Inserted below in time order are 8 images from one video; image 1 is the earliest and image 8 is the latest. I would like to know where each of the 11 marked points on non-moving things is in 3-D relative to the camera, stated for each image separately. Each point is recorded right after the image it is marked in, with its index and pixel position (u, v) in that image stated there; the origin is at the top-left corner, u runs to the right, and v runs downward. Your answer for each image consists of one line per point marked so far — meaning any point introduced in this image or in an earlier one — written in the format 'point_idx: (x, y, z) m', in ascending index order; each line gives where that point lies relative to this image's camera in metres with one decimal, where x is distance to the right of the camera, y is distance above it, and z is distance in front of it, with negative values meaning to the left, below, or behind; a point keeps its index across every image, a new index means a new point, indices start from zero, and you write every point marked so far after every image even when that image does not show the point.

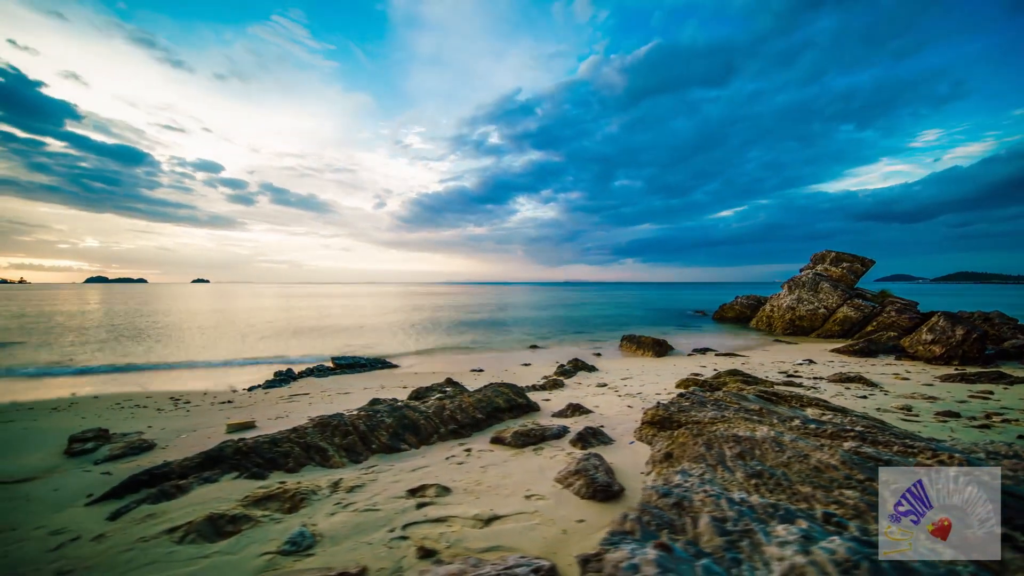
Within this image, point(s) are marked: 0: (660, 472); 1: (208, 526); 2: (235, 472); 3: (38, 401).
0: (+2.4, -2.9, +5.2) m
1: (-3.9, -3.1, +4.3) m
2: (-4.7, -3.1, +5.6) m
3: (-16.9, -4.0, +11.7) m
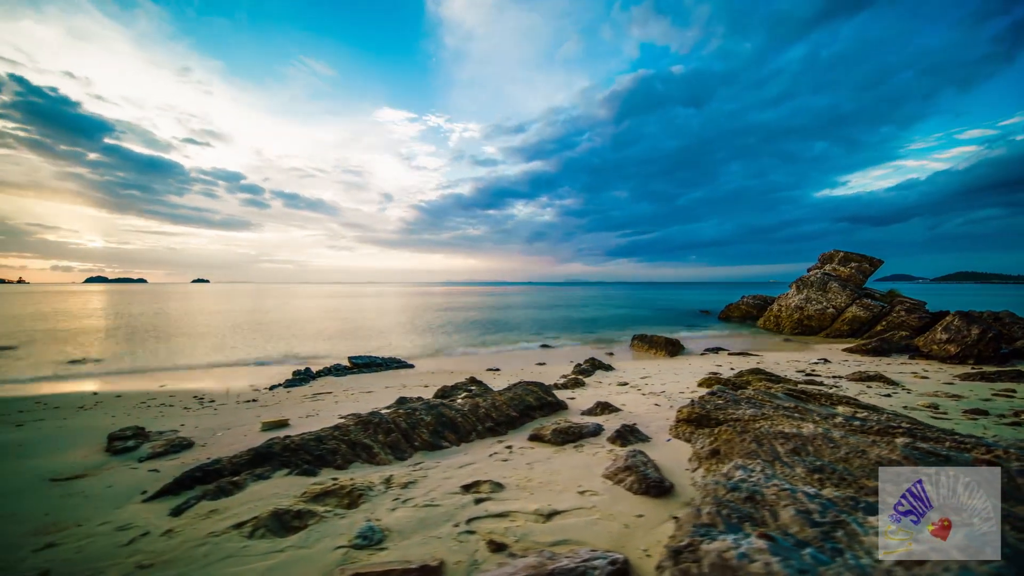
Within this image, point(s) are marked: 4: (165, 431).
0: (+3.2, -2.9, +5.3) m
1: (-3.1, -3.1, +4.4) m
2: (-3.9, -3.1, +5.7) m
3: (-16.0, -4.0, +11.8) m
4: (-8.5, -3.5, +8.1) m
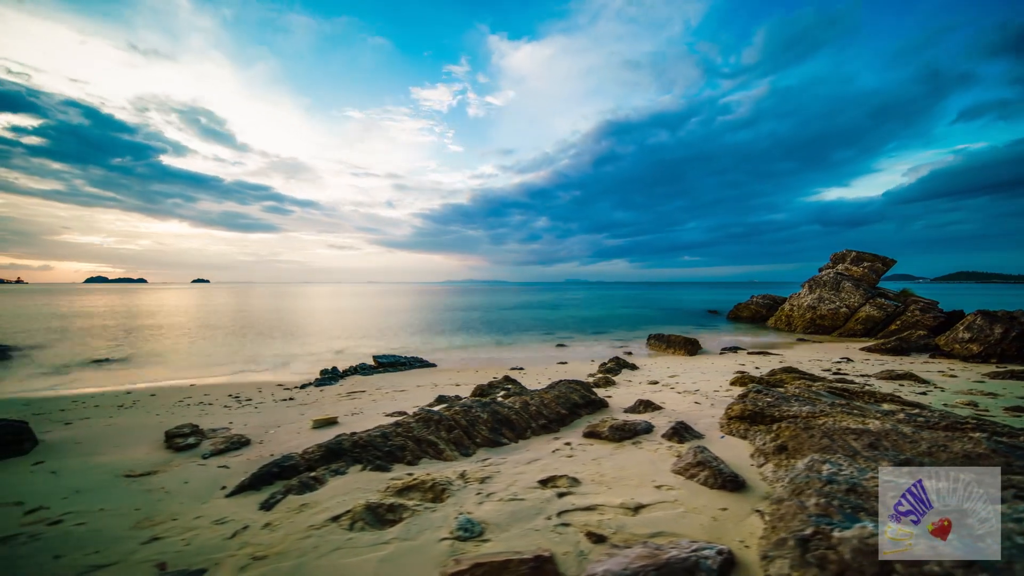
0: (+4.4, -2.9, +5.4) m
1: (-1.9, -3.1, +4.5) m
2: (-2.7, -3.1, +5.8) m
3: (-14.8, -4.0, +11.9) m
4: (-7.3, -3.5, +8.2) m
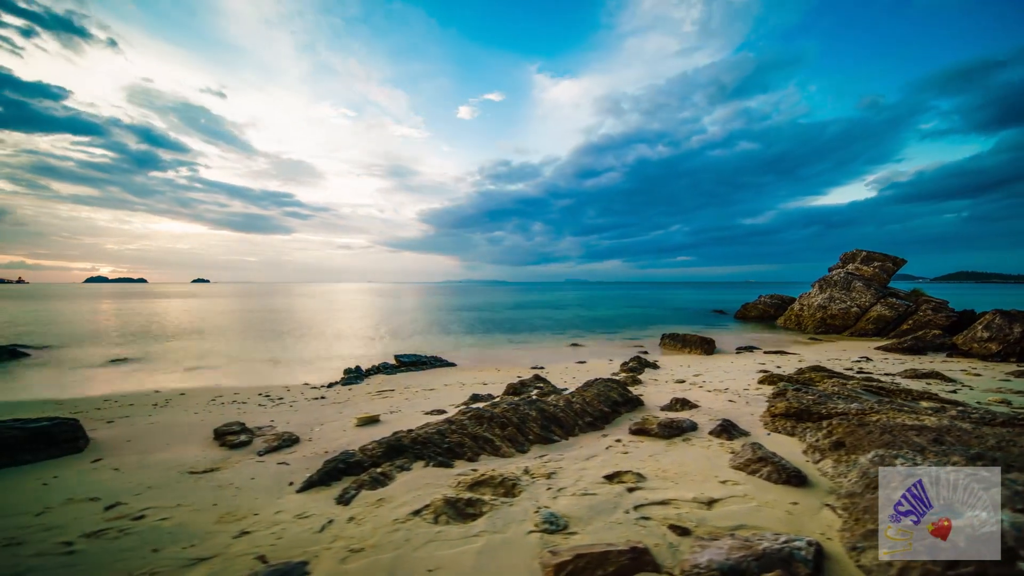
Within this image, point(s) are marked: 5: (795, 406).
0: (+5.5, -2.8, +5.5) m
1: (-0.8, -3.1, +4.6) m
2: (-1.6, -3.1, +5.9) m
3: (-13.8, -4.0, +12.0) m
4: (-6.2, -3.5, +8.3) m
5: (+6.4, -2.7, +7.5) m
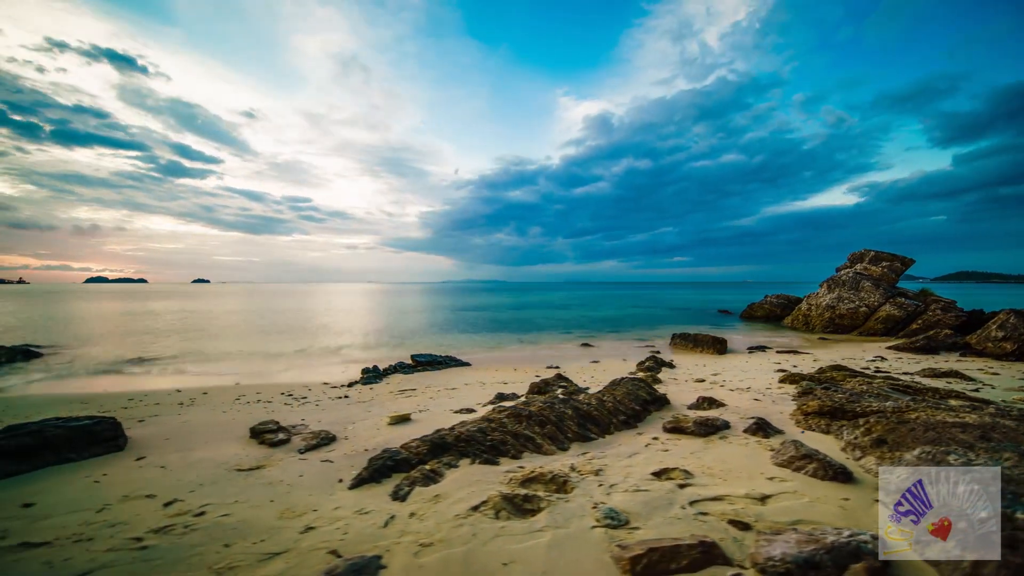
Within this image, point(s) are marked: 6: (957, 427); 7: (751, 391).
0: (+6.3, -2.8, +5.5) m
1: (0.0, -3.1, +4.6) m
2: (-0.8, -3.1, +5.9) m
3: (-13.0, -4.0, +12.0) m
4: (-5.4, -3.5, +8.3) m
5: (+7.3, -2.7, +7.6) m
6: (+7.4, -2.3, +5.5) m
7: (+7.9, -3.4, +10.8) m
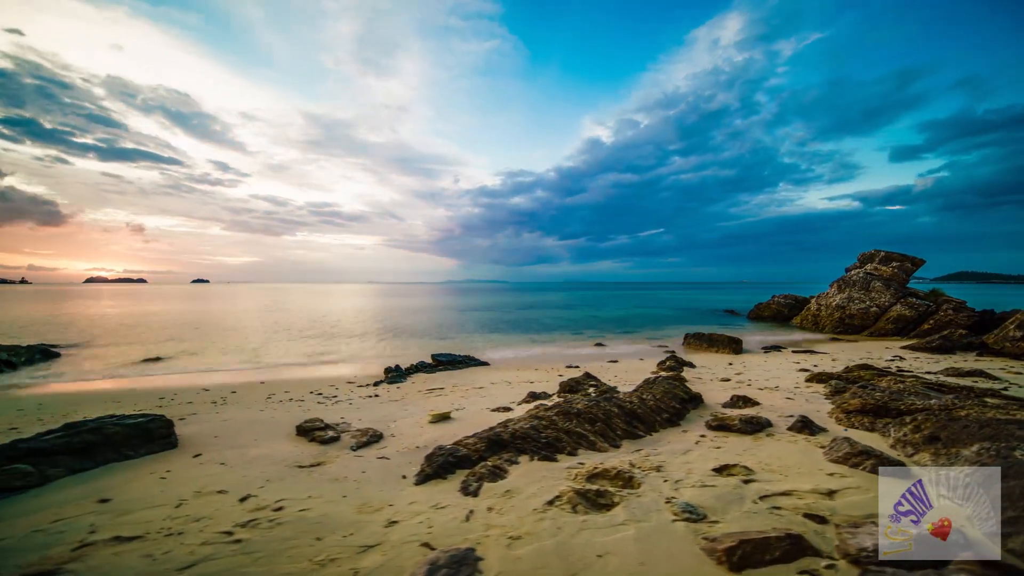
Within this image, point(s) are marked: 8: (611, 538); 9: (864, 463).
0: (+7.3, -2.8, +5.6) m
1: (+1.0, -3.0, +4.7) m
2: (+0.3, -3.0, +6.0) m
3: (-11.9, -4.0, +12.1) m
4: (-4.3, -3.5, +8.4) m
5: (+8.3, -2.7, +7.7) m
6: (+8.4, -2.3, +5.6) m
7: (+8.9, -3.4, +10.9) m
8: (+1.2, -3.1, +4.0) m
9: (+6.0, -3.0, +5.6) m
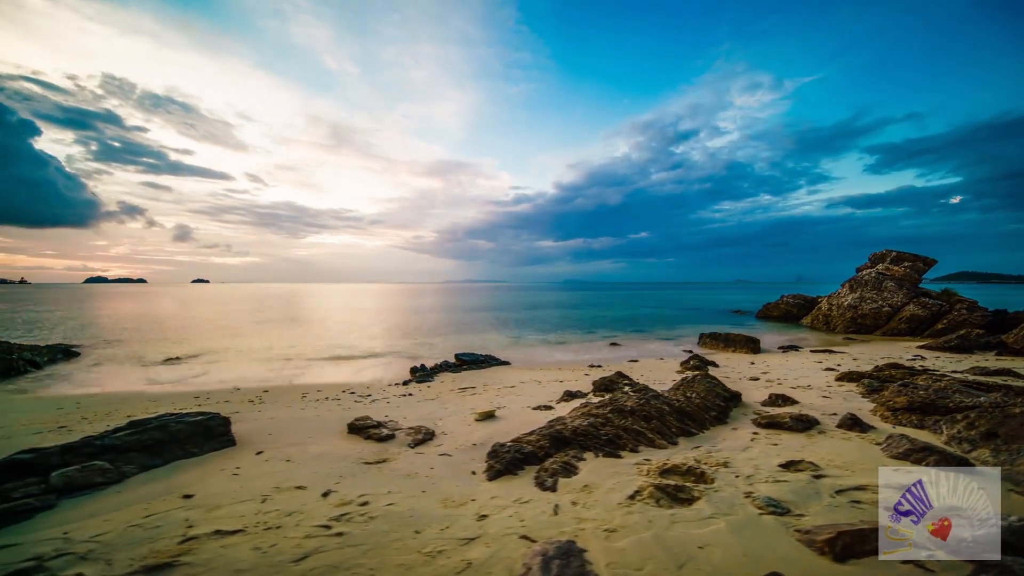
0: (+8.5, -2.8, +5.8) m
1: (+2.3, -3.0, +4.8) m
2: (+1.5, -3.0, +6.1) m
3: (-10.7, -4.0, +12.2) m
4: (-3.1, -3.5, +8.5) m
5: (+9.5, -2.7, +7.8) m
6: (+9.7, -2.3, +5.7) m
7: (+10.1, -3.4, +11.0) m
8: (+2.4, -3.1, +4.1) m
9: (+7.2, -3.0, +5.8) m
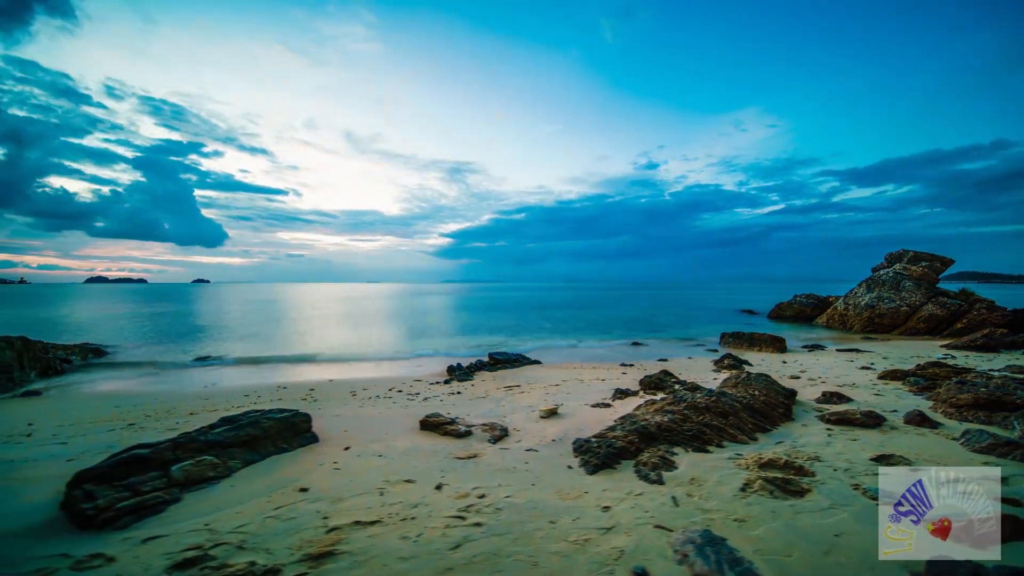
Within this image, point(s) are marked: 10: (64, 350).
0: (+10.3, -2.8, +5.9) m
1: (+4.0, -3.0, +5.0) m
2: (+3.3, -3.0, +6.3) m
3: (-9.0, -4.0, +12.3) m
4: (-1.4, -3.4, +8.7) m
5: (+11.3, -2.6, +8.0) m
6: (+11.4, -2.3, +5.9) m
7: (+11.9, -3.3, +11.2) m
8: (+4.2, -3.0, +4.3) m
9: (+9.0, -3.0, +5.9) m
10: (-27.2, -3.8, +19.9) m
